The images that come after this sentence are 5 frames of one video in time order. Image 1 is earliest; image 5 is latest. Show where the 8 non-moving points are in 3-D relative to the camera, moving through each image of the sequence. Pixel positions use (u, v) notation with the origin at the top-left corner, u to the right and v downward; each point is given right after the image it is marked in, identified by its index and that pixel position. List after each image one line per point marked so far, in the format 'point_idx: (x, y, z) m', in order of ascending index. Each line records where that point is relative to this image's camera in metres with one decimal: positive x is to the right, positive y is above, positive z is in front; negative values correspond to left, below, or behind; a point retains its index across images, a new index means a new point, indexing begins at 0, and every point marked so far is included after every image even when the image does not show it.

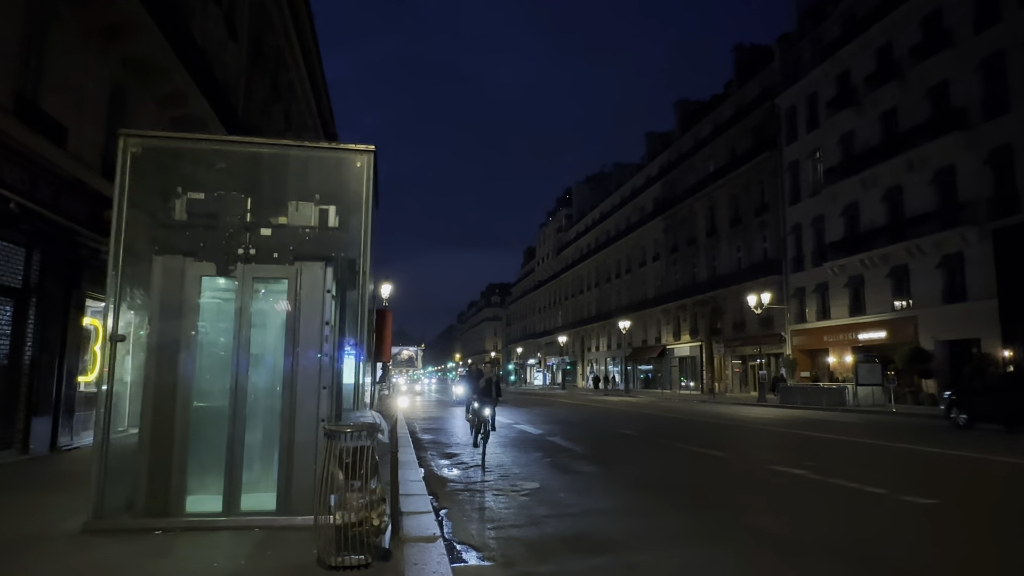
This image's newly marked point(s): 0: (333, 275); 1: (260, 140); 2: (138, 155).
0: (-1.5, +0.1, +6.2) m
1: (-2.1, +1.2, +6.1) m
2: (-3.0, +1.1, +5.9) m
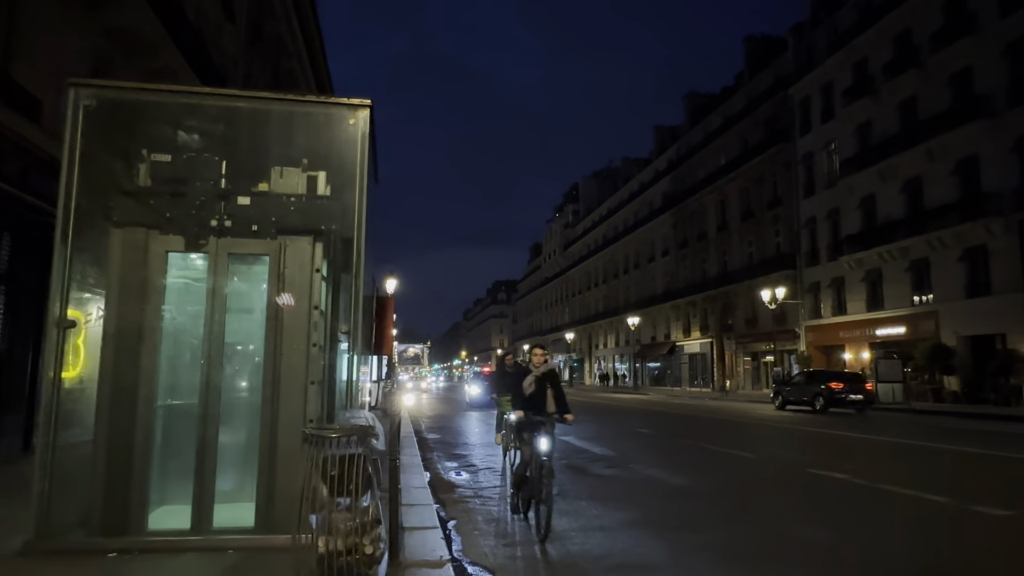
0: (-1.4, +0.3, +5.3) m
1: (-1.9, +1.4, +5.2) m
2: (-2.8, +1.2, +5.1) m
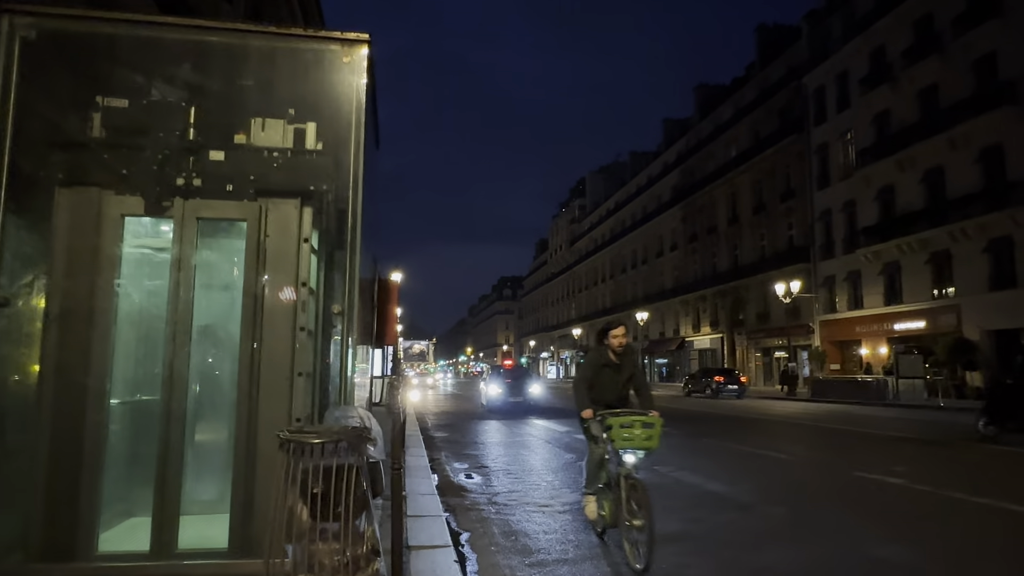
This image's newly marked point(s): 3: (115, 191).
0: (-1.2, +0.4, +4.5) m
1: (-1.8, +1.5, +4.3) m
2: (-2.7, +1.4, +4.2) m
3: (-2.2, +0.5, +4.2) m
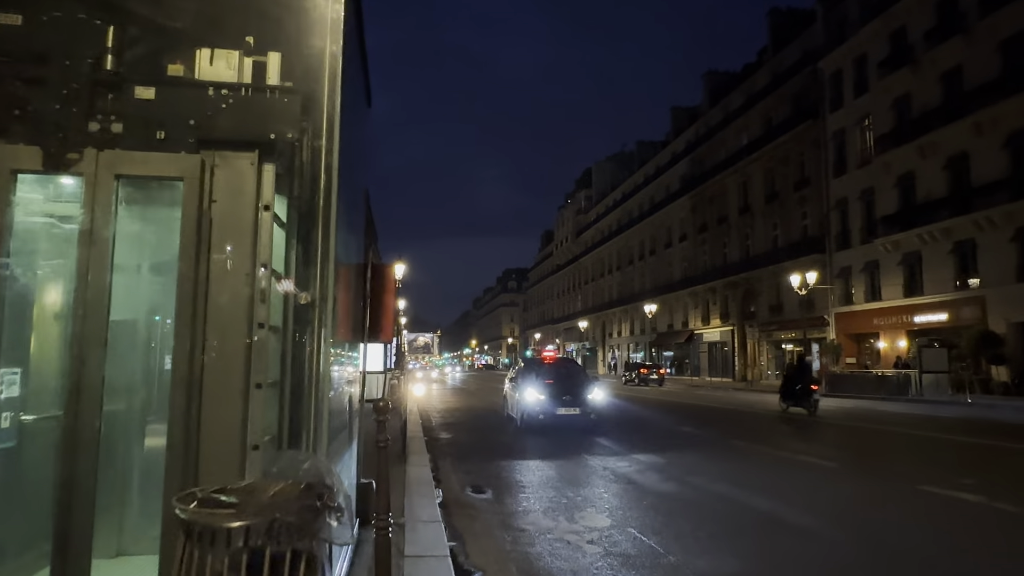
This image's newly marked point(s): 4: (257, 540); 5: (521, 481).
0: (-1.1, +0.5, +3.4) m
1: (-1.6, +1.6, +3.2) m
2: (-2.6, +1.5, +3.1) m
3: (-2.1, +0.6, +3.1) m
4: (-0.6, -0.6, +2.1) m
5: (+0.1, -2.3, +8.8) m
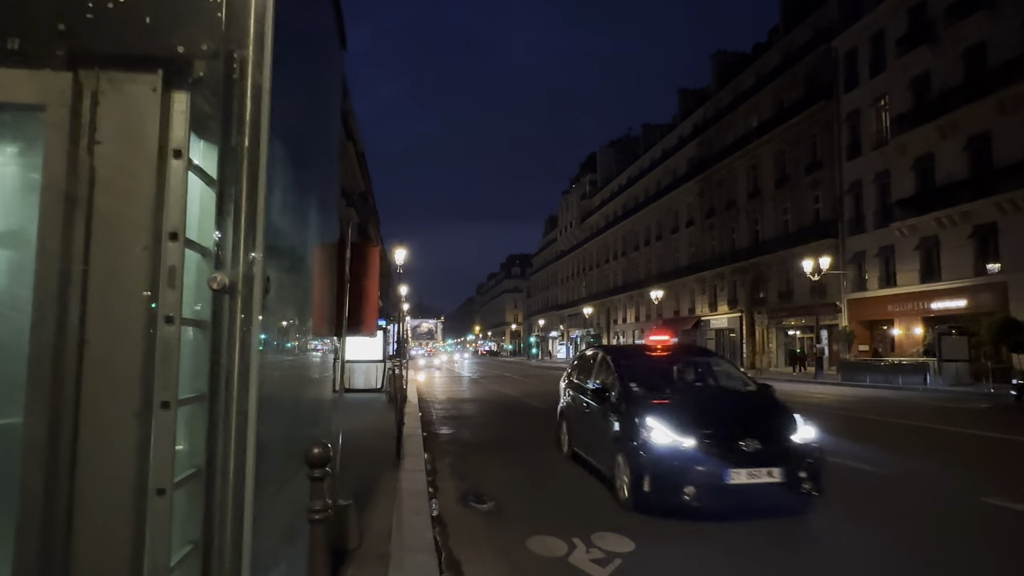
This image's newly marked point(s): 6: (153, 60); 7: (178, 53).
0: (-1.0, +0.6, +2.4) m
1: (-1.6, +1.7, +2.2) m
2: (-2.5, +1.5, +2.1) m
3: (-2.1, +0.7, +2.1) m
4: (-0.6, -0.6, +1.1) m
5: (+0.2, -2.1, +7.8) m
6: (-1.1, +0.7, +2.3) m
7: (-1.0, +0.7, +2.4) m
